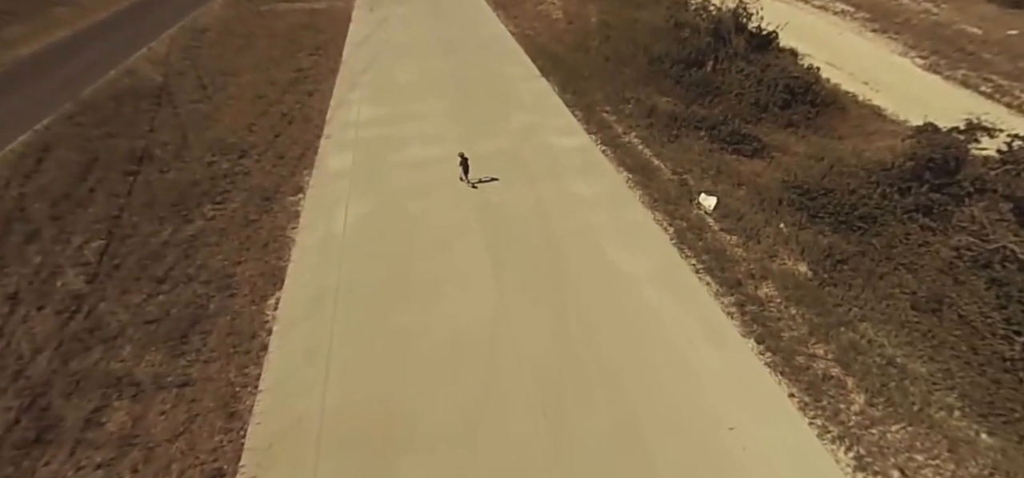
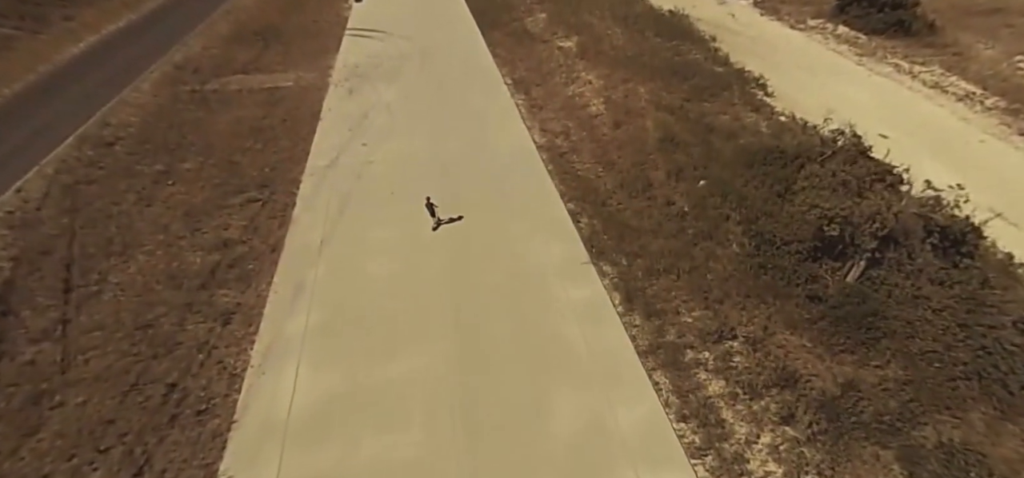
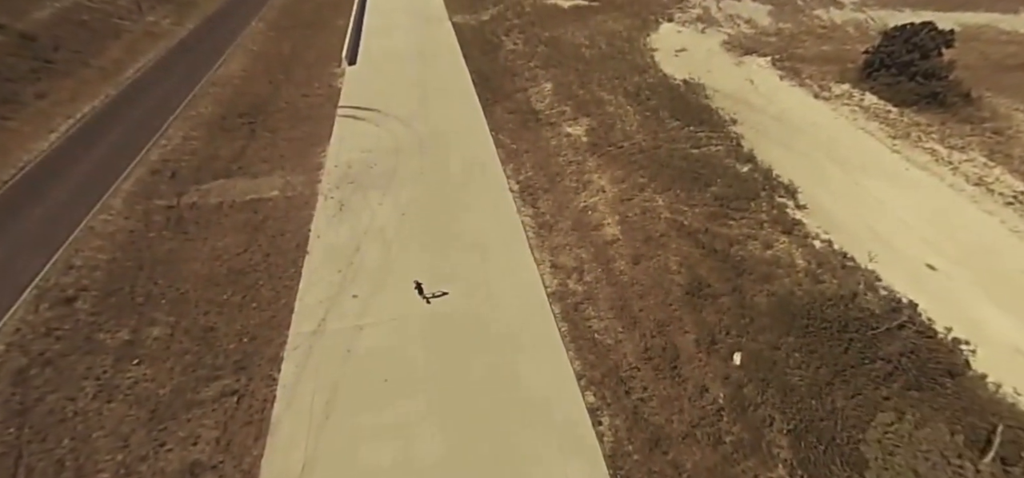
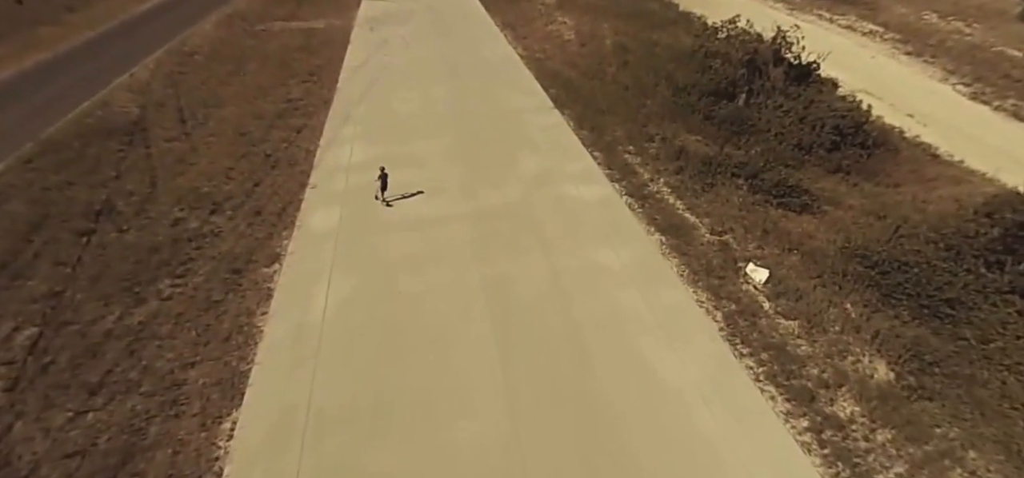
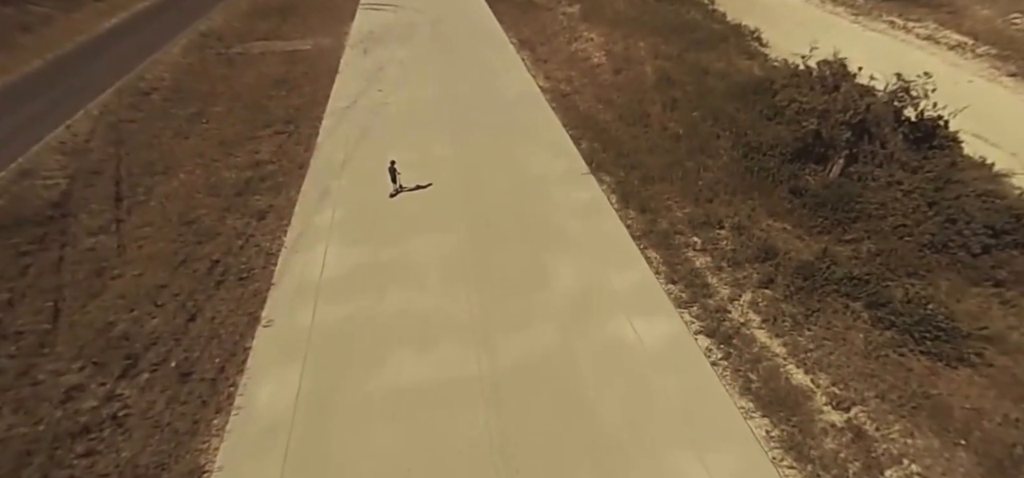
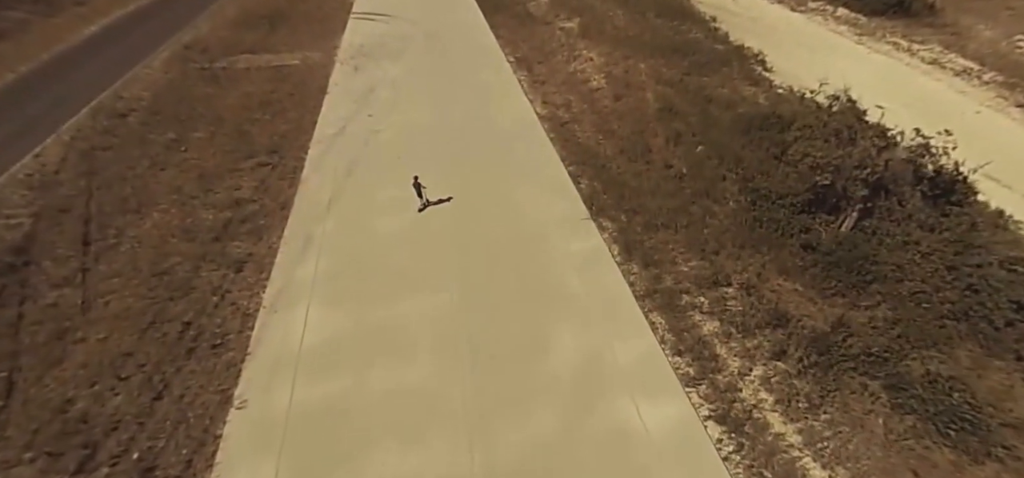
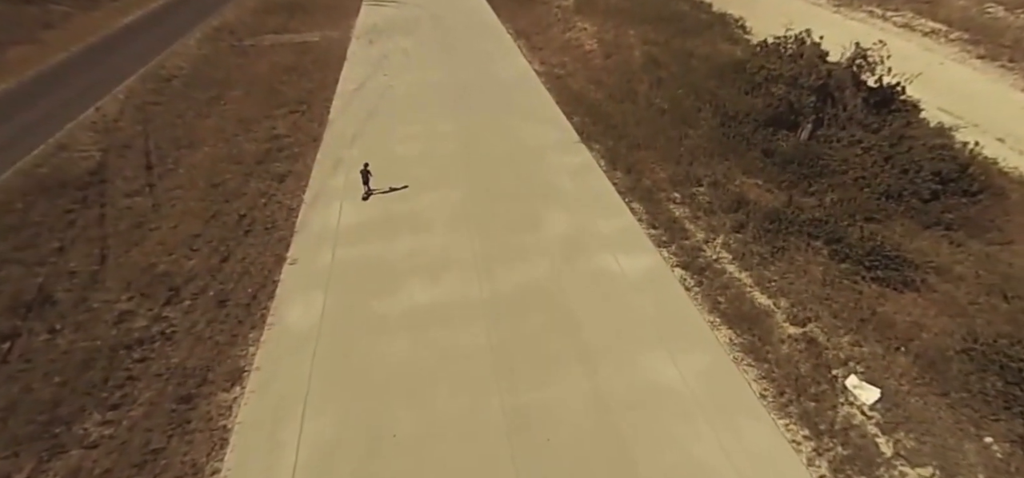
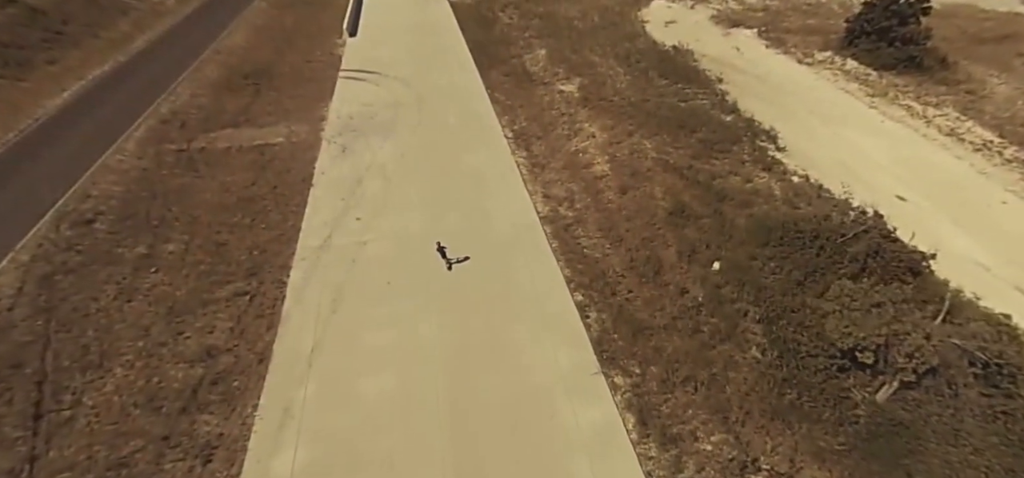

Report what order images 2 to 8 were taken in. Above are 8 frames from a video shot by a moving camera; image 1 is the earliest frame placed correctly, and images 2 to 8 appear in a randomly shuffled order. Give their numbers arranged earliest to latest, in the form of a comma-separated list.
4, 7, 5, 6, 2, 8, 3
